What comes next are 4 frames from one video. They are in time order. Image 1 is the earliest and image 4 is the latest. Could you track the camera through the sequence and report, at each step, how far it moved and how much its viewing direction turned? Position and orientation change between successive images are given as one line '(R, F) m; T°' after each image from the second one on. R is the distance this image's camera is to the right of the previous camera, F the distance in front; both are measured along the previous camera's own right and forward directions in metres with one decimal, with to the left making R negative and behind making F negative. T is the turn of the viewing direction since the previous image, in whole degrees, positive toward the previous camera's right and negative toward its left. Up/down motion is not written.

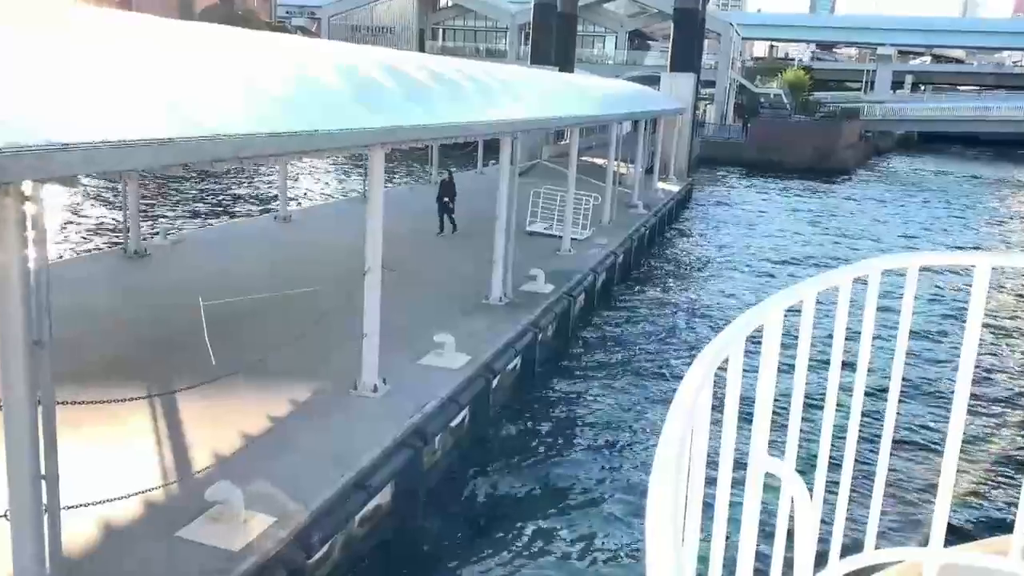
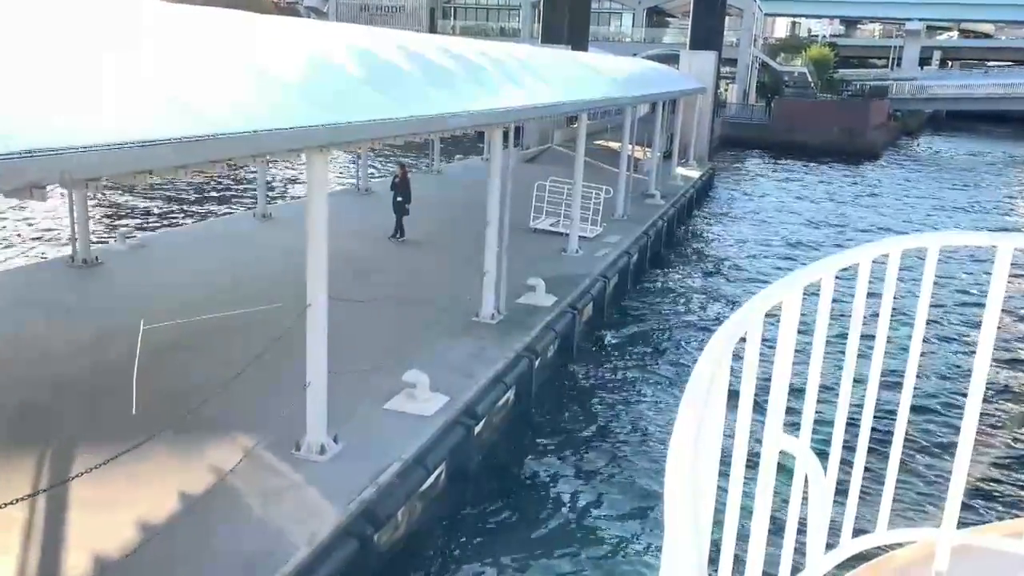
(+0.2, +1.2) m; -1°
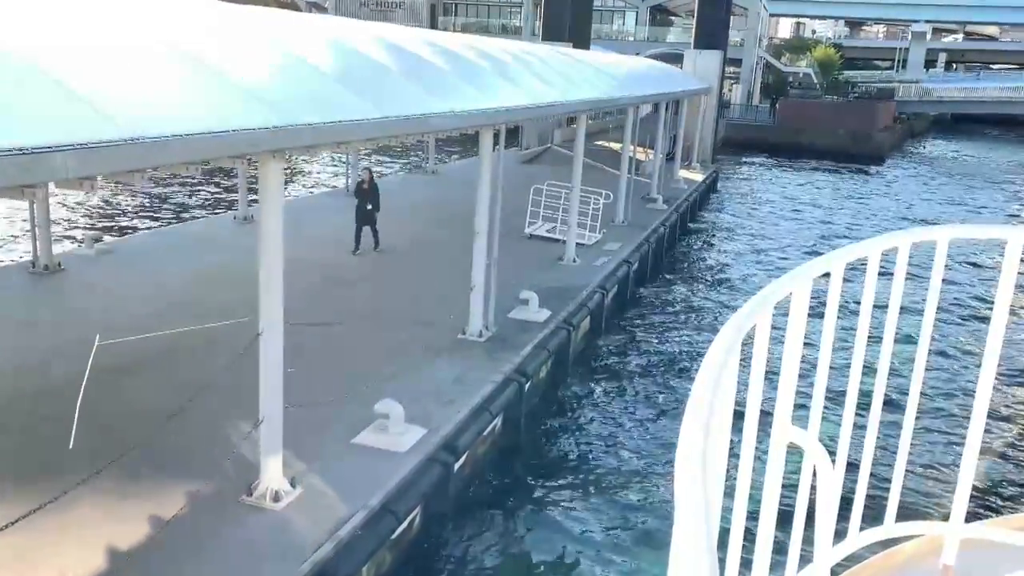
(+0.1, +0.6) m; 0°
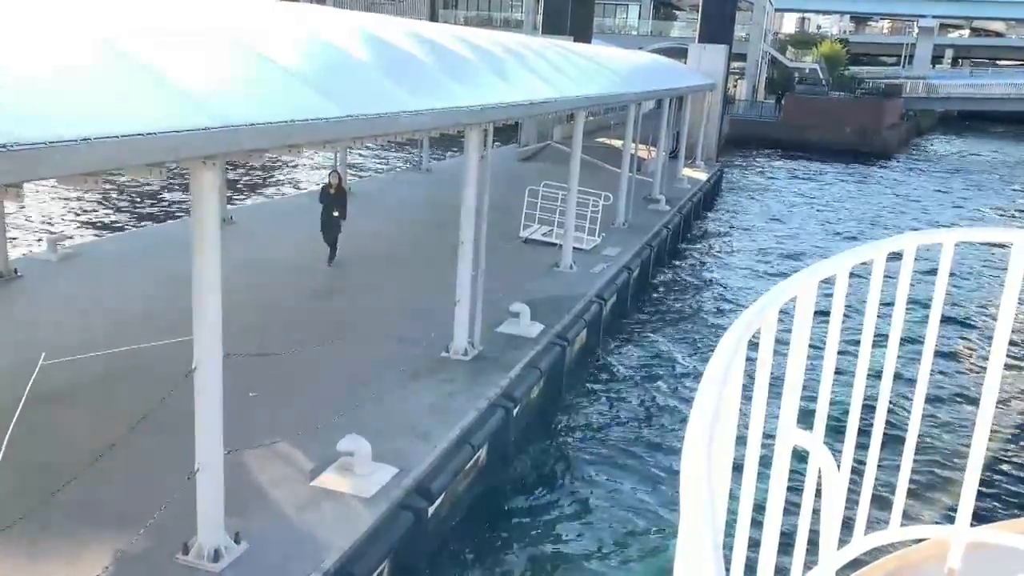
(+0.1, +0.6) m; 0°
